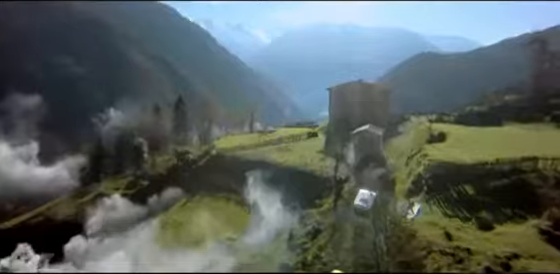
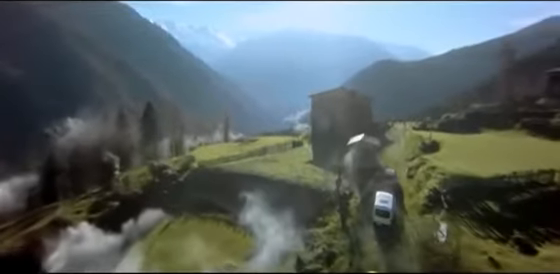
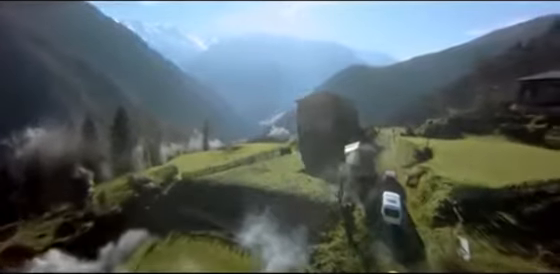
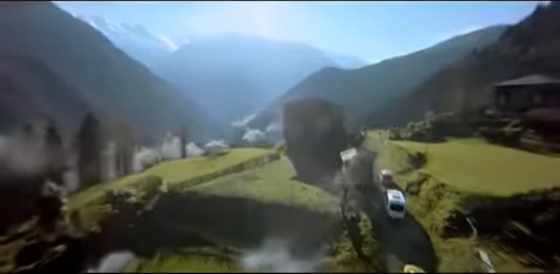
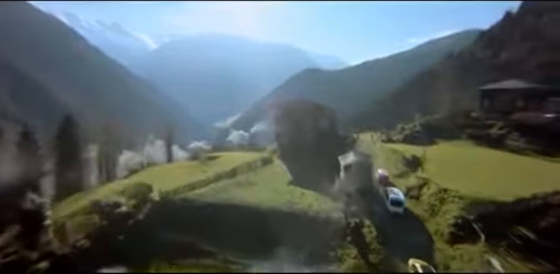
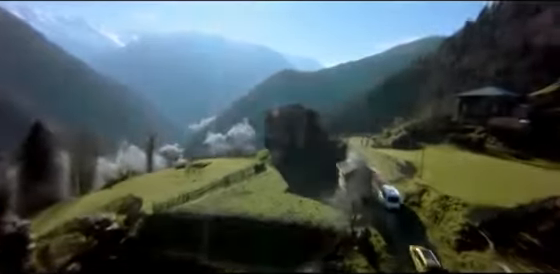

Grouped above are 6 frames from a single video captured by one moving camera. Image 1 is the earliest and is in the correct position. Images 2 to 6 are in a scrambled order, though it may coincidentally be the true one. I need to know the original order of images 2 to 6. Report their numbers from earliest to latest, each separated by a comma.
2, 3, 4, 5, 6
